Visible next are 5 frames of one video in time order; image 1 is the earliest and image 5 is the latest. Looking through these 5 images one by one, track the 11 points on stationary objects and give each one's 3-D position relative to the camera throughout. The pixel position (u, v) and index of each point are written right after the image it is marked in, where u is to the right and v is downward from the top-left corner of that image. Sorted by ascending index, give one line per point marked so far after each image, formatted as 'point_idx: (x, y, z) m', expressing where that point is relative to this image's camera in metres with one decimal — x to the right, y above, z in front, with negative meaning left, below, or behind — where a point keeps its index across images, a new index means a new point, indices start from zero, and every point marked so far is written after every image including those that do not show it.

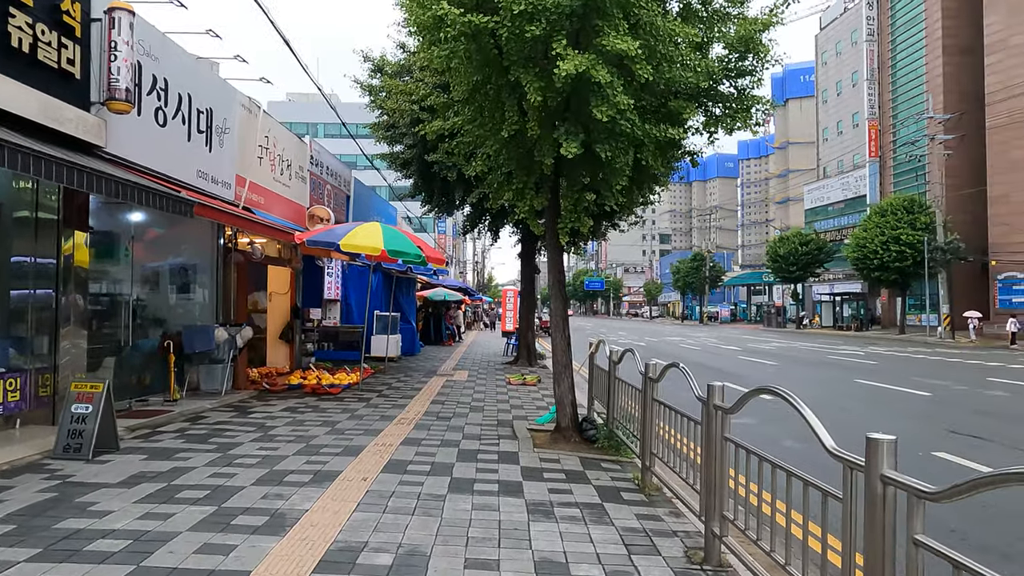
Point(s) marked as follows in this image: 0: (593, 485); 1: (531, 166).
0: (+0.7, -1.8, +7.0) m
1: (+0.2, +1.4, +9.0) m
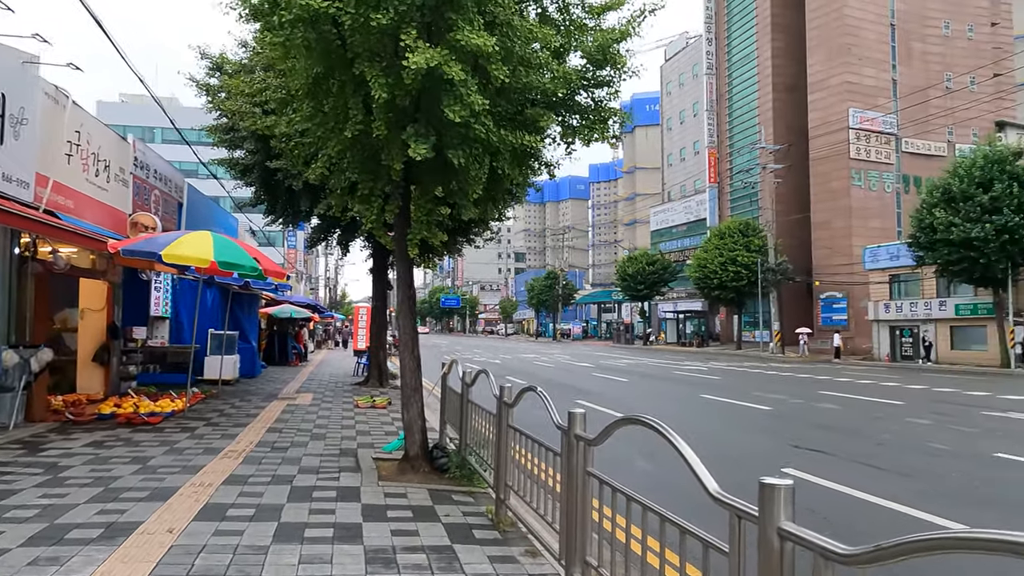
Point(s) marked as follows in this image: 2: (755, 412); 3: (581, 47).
0: (-0.6, -1.9, +6.3) m
1: (-1.4, +1.2, +8.2) m
2: (+4.8, -2.4, +15.0) m
3: (+0.8, +2.8, +8.8) m
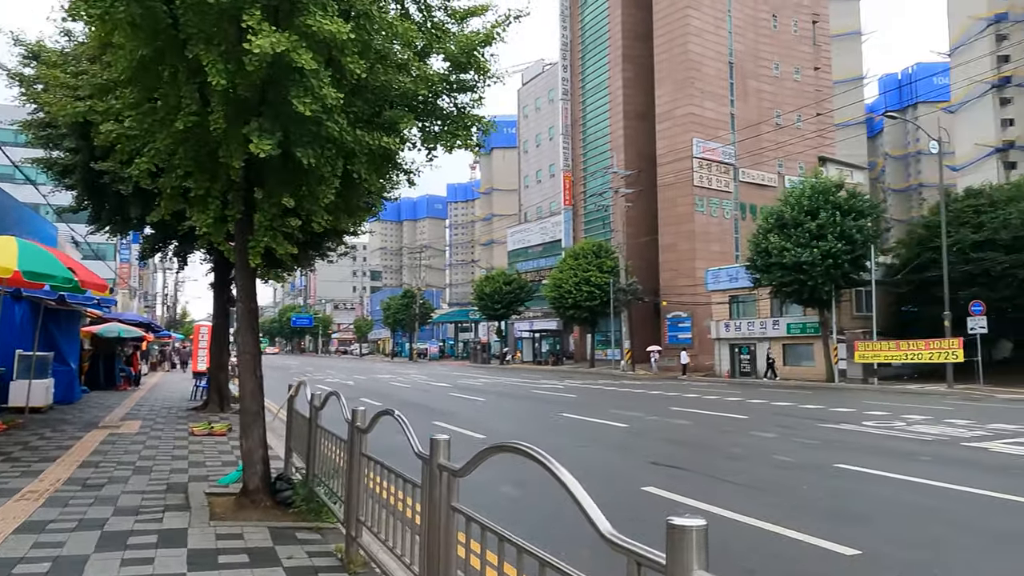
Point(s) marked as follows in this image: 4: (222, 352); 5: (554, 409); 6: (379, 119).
0: (-1.7, -2.0, +5.6) m
1: (-2.9, +1.1, +7.4) m
2: (+2.0, -2.8, +15.1) m
3: (-0.7, +2.6, +8.3) m
4: (-7.0, -1.6, +18.5) m
5: (+1.1, -3.1, +19.6) m
6: (-1.3, +1.7, +7.7) m
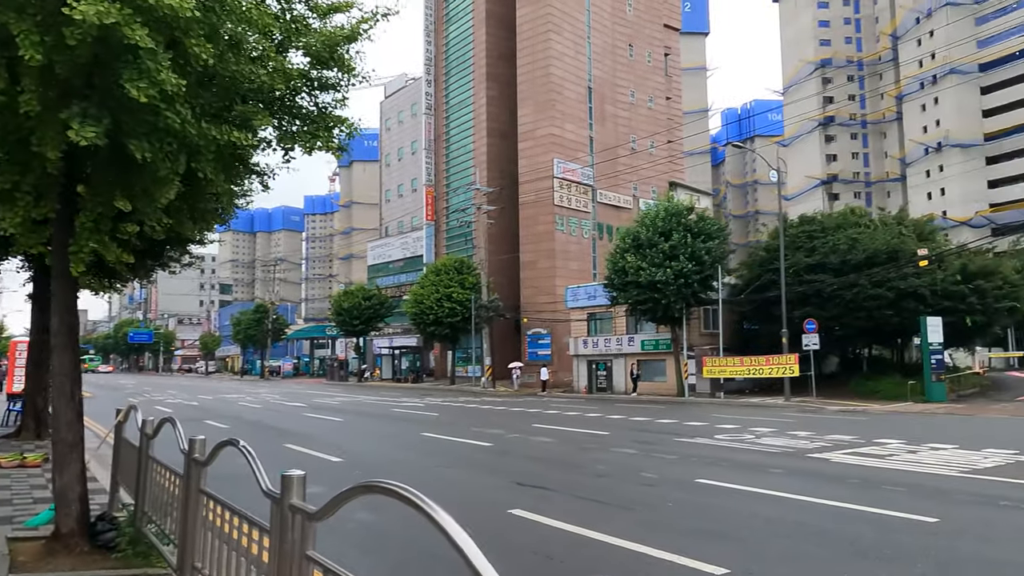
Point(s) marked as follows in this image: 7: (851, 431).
0: (-2.5, -2.1, +4.7) m
1: (-4.0, +1.0, +6.3) m
2: (-0.7, -3.1, +14.7) m
3: (-2.1, +2.5, +7.7) m
4: (-10.2, -1.8, +16.5) m
5: (-2.4, -3.5, +19.0) m
6: (-2.6, +1.6, +6.9) m
7: (+8.2, -3.5, +18.5) m
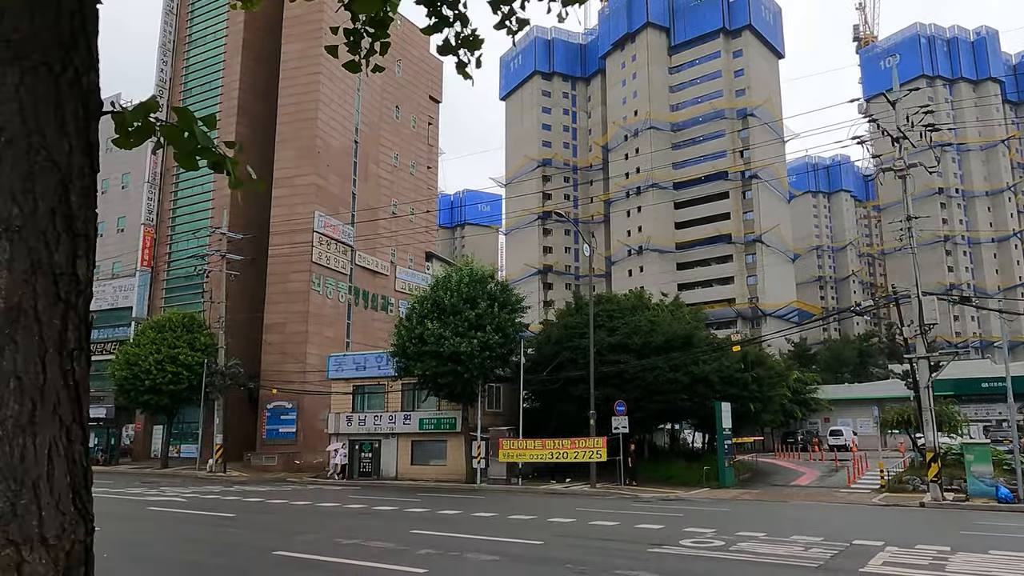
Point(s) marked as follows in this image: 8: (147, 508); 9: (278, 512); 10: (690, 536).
0: (+0.9, -1.7, 0.0) m
1: (-0.9, +1.4, +1.3) m
2: (-1.4, -3.7, +9.8) m
3: (+0.4, +2.5, +3.4) m
4: (-10.7, -1.7, +7.9) m
5: (-4.6, -4.3, +13.0) m
6: (+0.2, +1.8, +2.5) m
7: (+5.3, -5.2, +16.7) m
8: (-9.3, -5.5, +19.1) m
9: (-5.4, -5.2, +17.5) m
10: (+3.1, -4.5, +13.7) m
